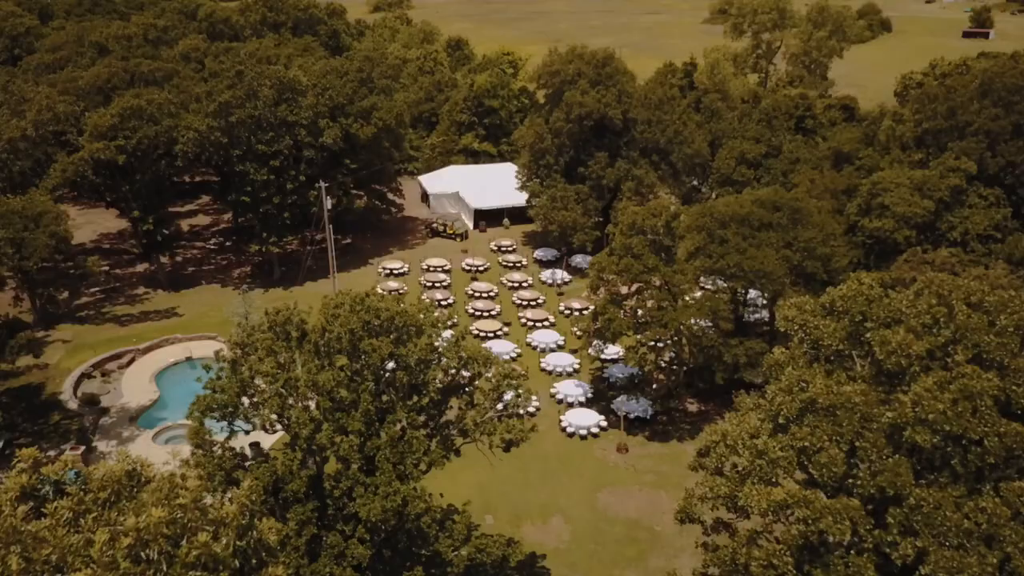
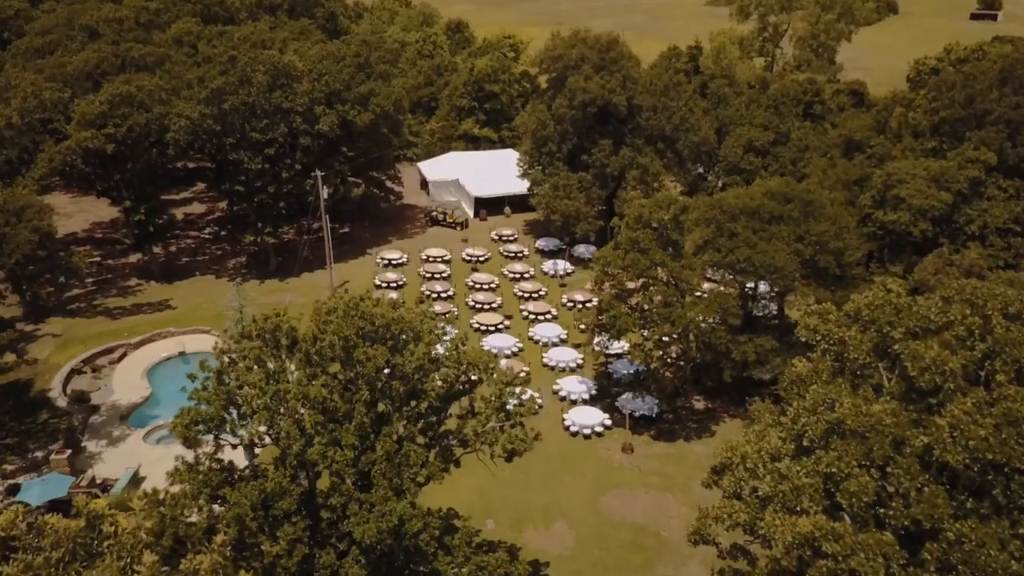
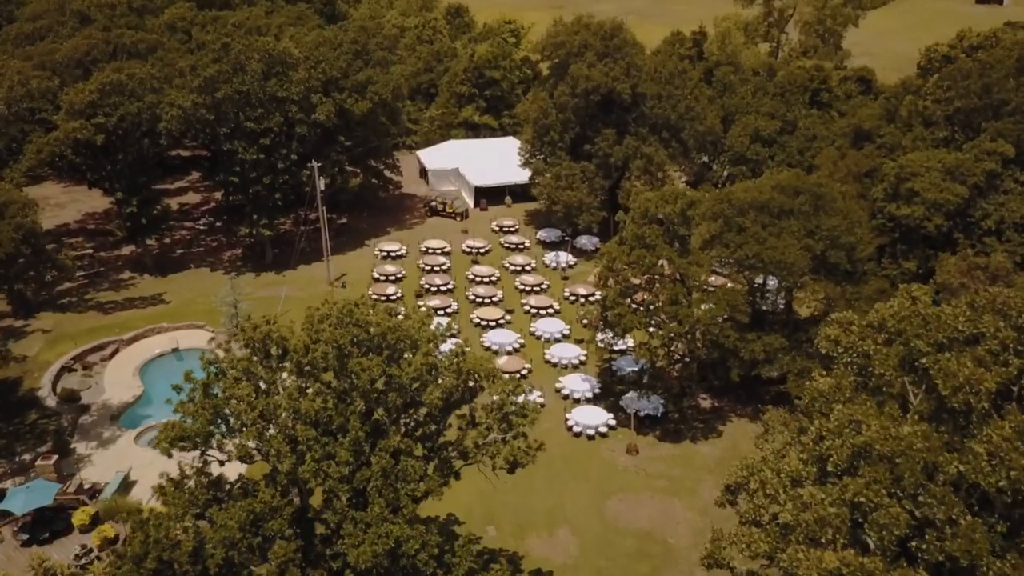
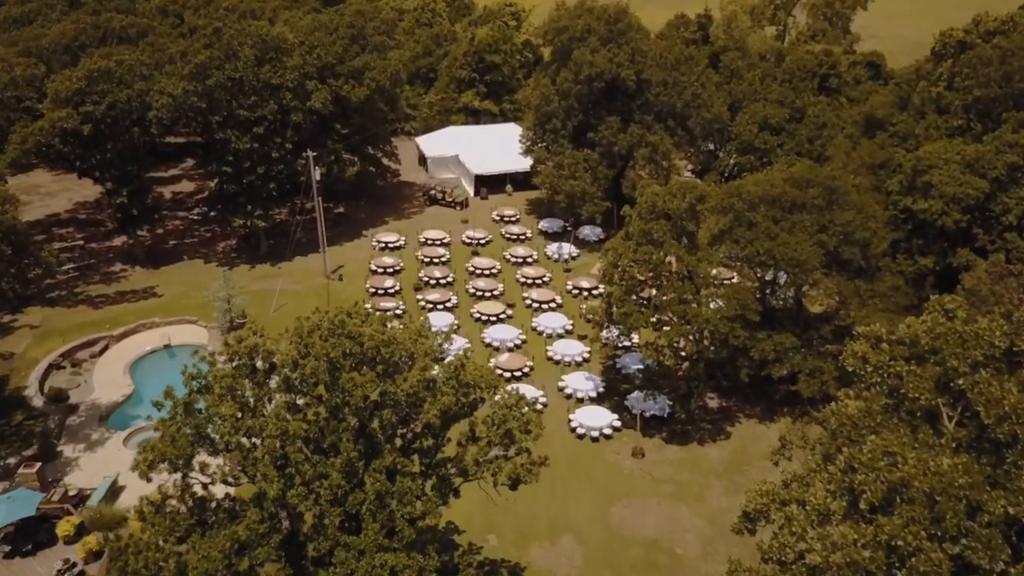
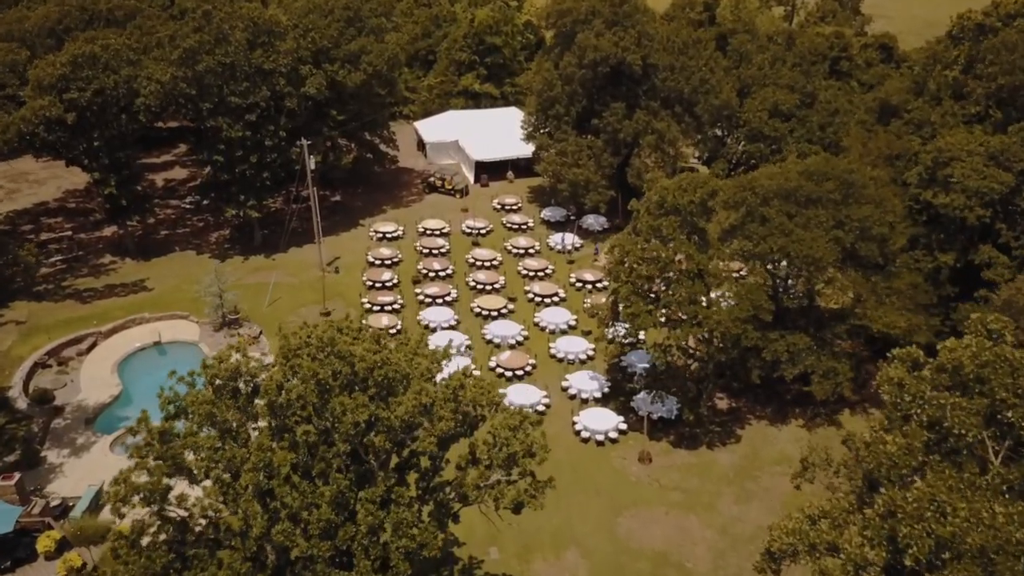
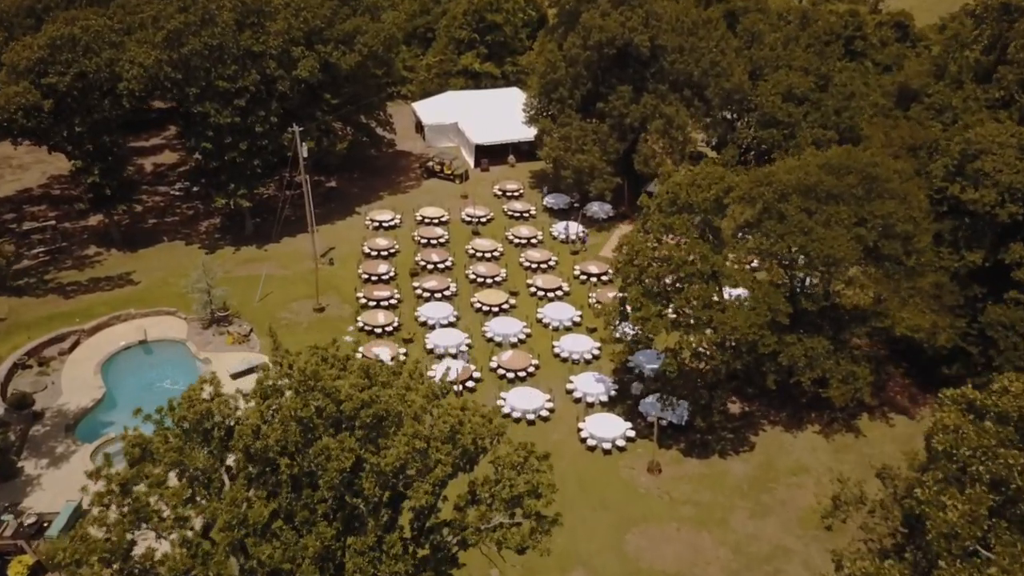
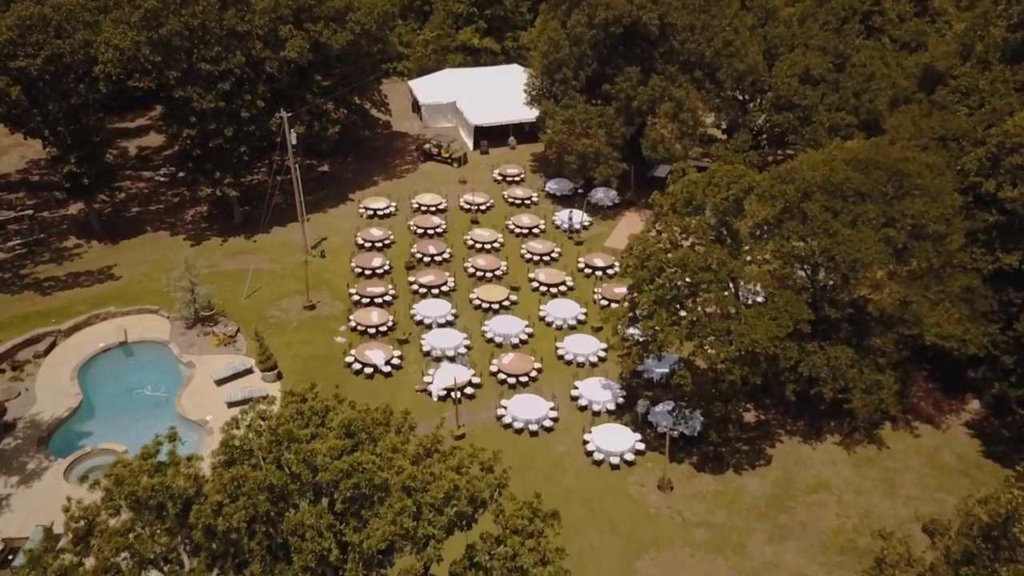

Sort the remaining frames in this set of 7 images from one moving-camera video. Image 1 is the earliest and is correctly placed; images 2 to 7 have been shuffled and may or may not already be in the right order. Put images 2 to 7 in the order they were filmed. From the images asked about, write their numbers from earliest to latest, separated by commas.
2, 3, 4, 5, 6, 7
